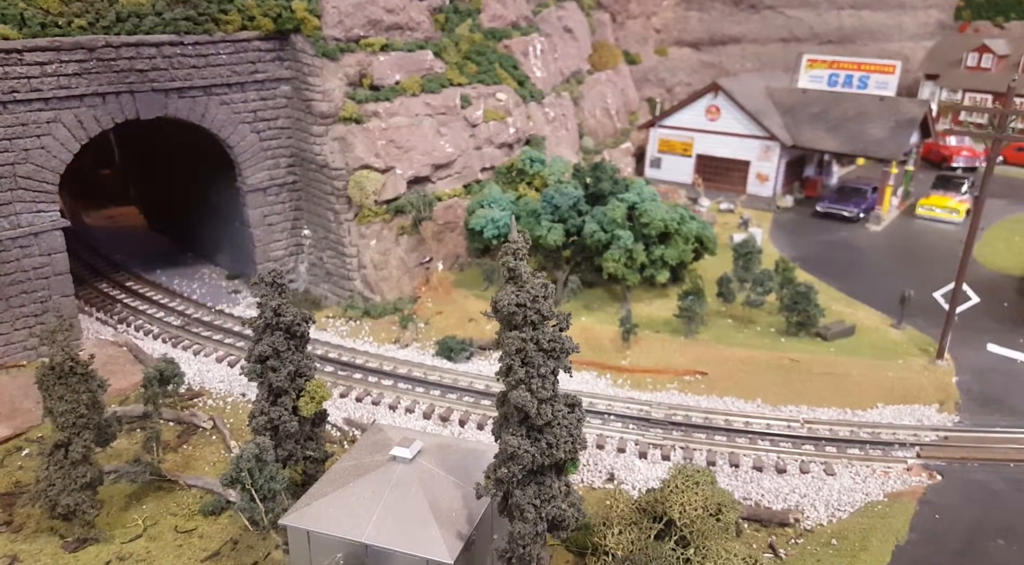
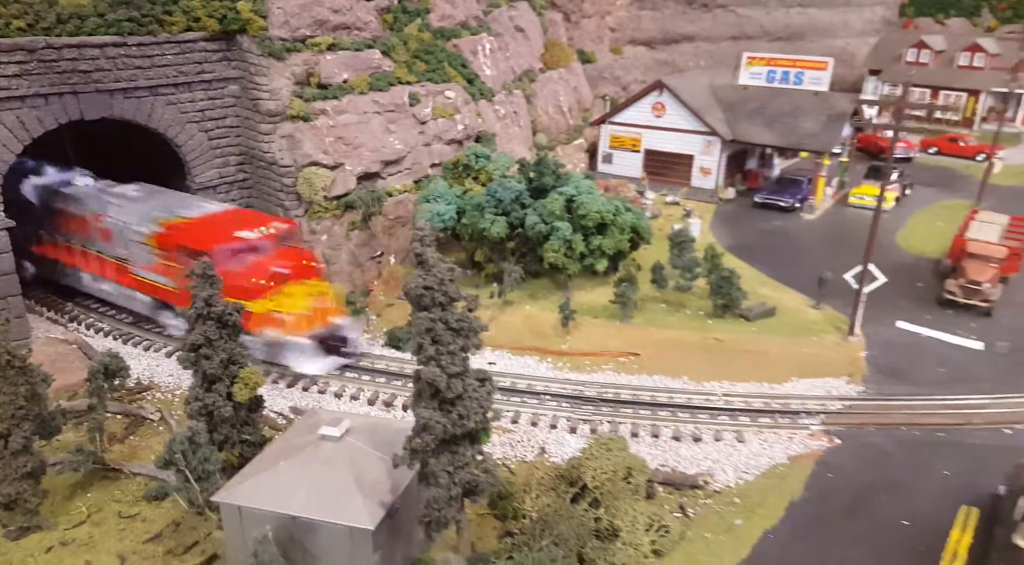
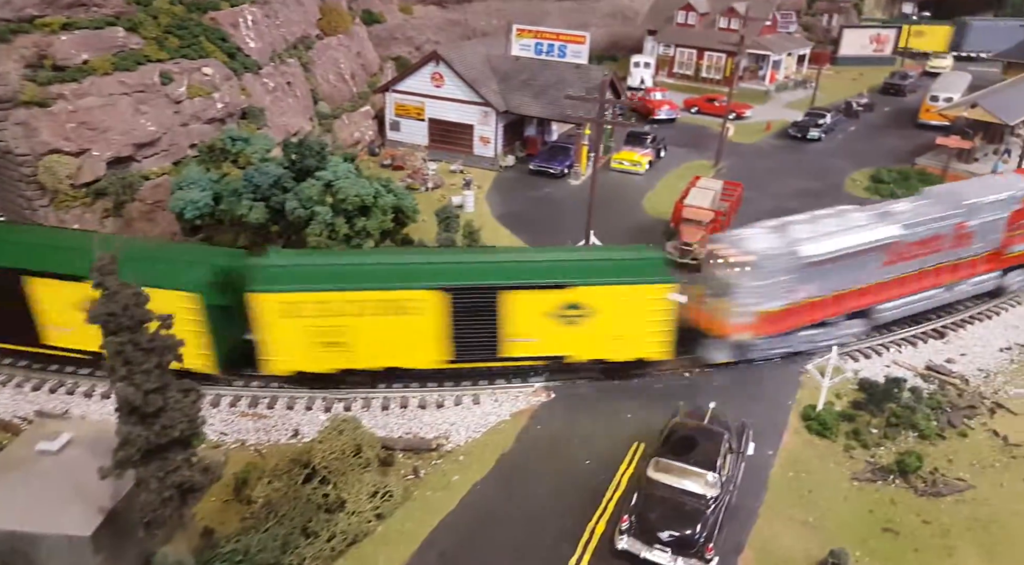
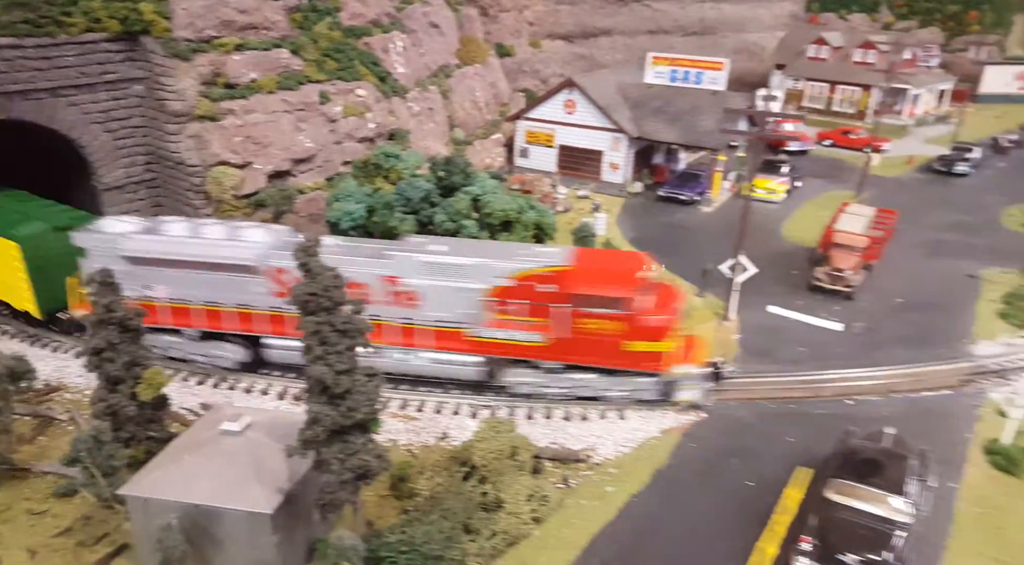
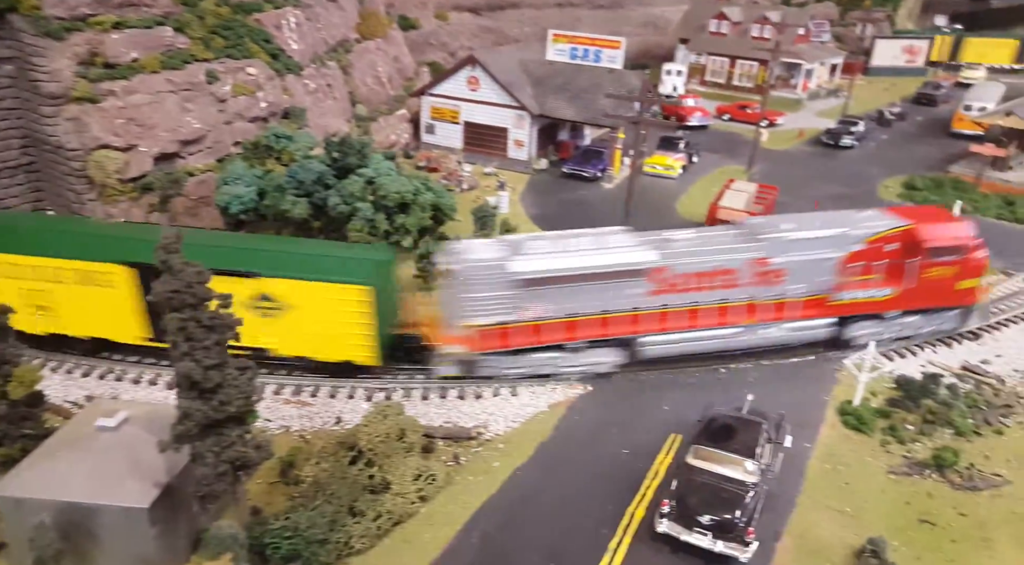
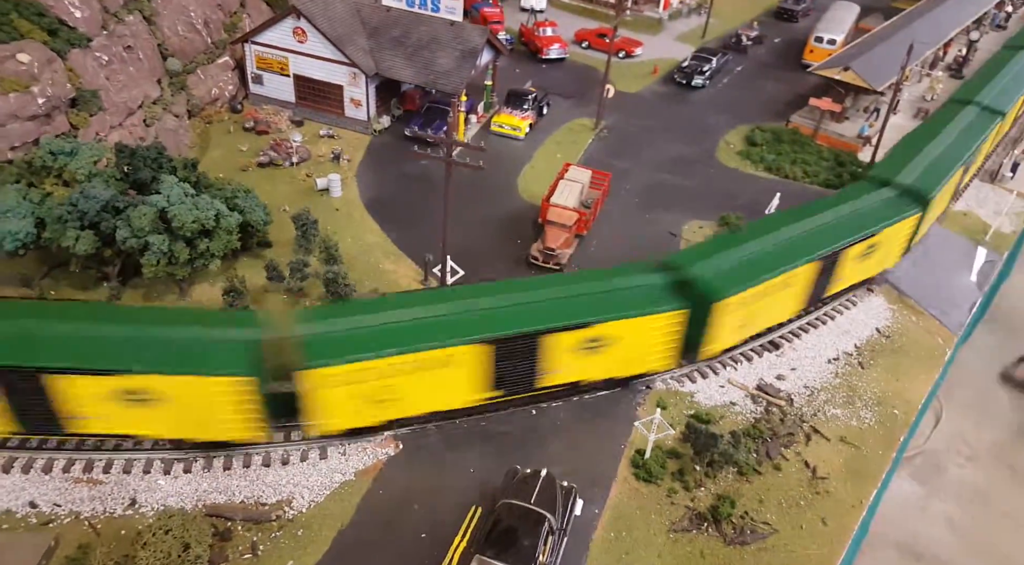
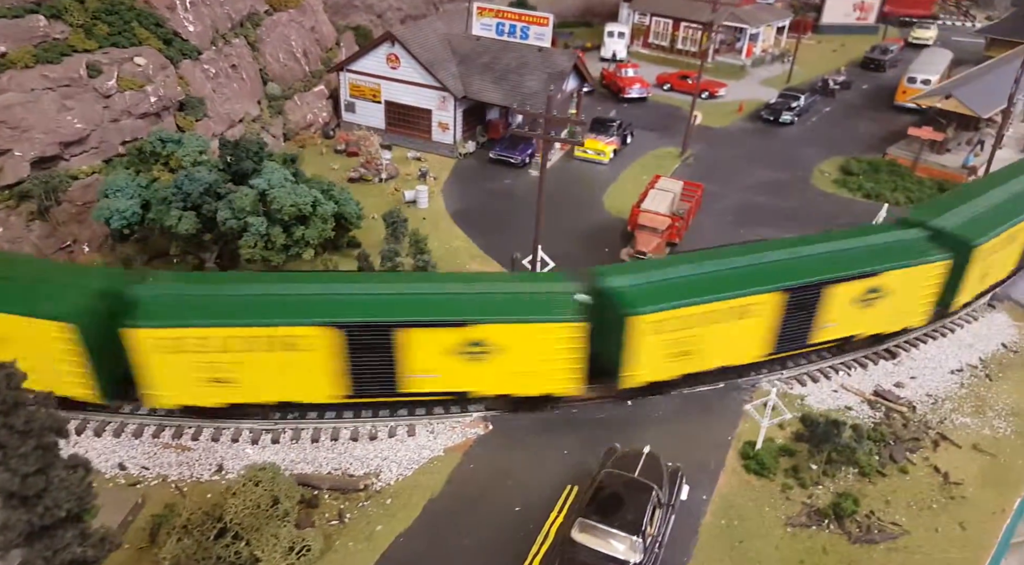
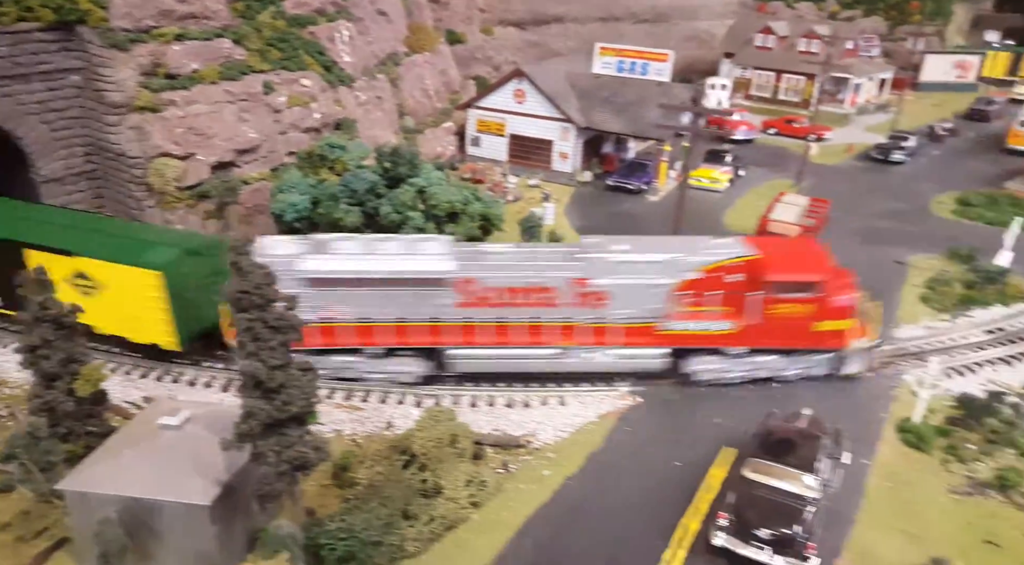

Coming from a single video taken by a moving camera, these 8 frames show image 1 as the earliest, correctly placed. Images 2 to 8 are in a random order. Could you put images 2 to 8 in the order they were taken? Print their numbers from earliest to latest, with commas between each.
2, 4, 8, 5, 3, 7, 6
